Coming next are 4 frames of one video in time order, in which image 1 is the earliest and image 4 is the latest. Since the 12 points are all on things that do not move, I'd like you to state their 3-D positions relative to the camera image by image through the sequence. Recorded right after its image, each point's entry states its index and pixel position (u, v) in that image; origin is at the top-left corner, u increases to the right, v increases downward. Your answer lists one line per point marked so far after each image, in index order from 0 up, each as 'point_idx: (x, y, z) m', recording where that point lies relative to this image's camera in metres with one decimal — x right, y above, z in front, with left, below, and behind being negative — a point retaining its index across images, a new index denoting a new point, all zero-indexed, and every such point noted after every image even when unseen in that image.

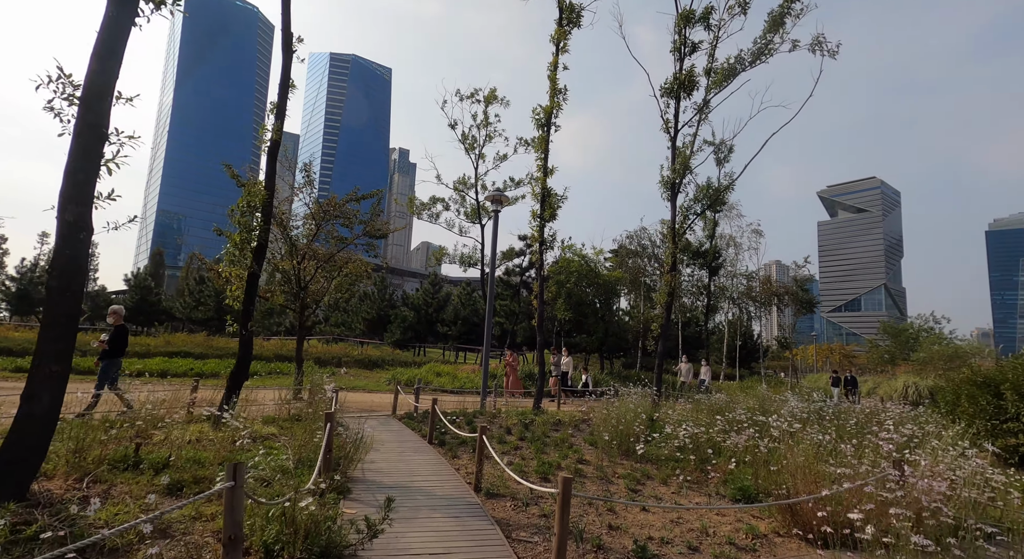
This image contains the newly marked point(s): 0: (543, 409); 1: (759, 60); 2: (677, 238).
0: (+0.6, -2.2, +9.2) m
1: (+5.7, +5.1, +12.3) m
2: (+4.2, +1.0, +13.2) m
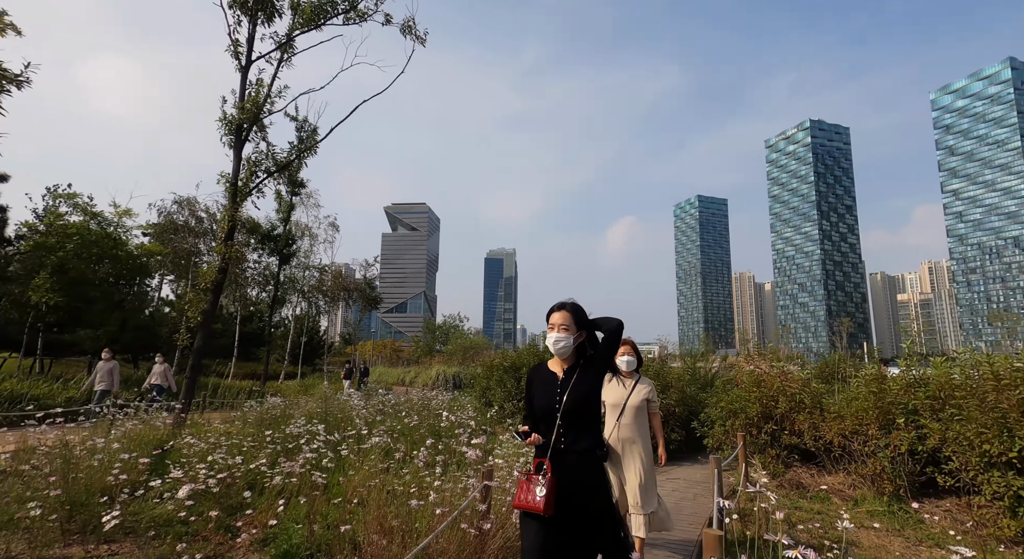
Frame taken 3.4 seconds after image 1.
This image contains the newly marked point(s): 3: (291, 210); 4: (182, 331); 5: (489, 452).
0: (-5.4, -1.6, +4.9) m
1: (-3.2, +5.4, +10.8) m
2: (-5.3, +1.5, +10.3) m
3: (-8.3, +2.6, +19.9) m
4: (-6.2, -1.0, +10.0) m
5: (-0.2, -1.9, +5.9) m
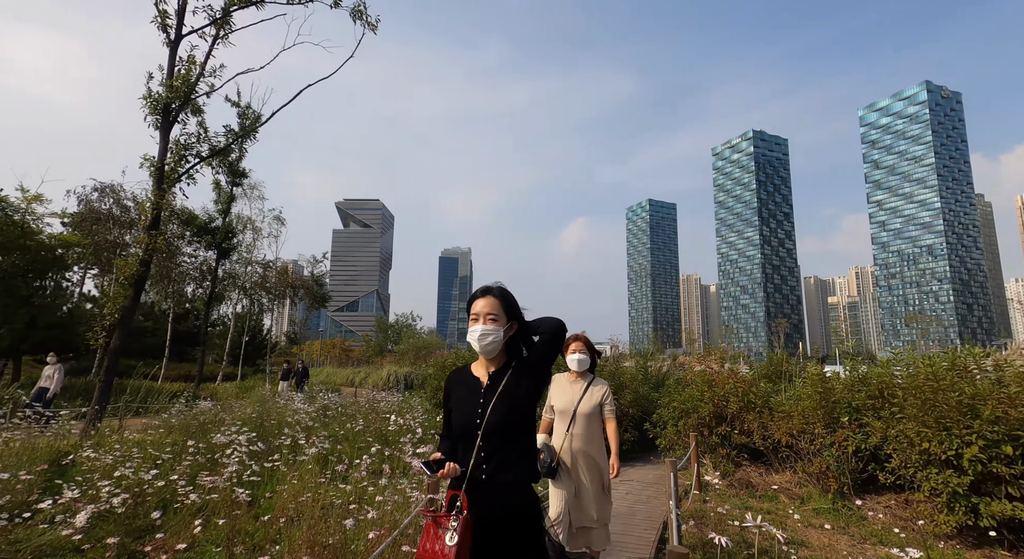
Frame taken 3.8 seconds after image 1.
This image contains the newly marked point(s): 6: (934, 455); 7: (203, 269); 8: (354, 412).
0: (-5.8, -1.5, +4.0) m
1: (-4.1, +5.5, +10.2) m
2: (-6.1, +1.6, +9.4) m
3: (-10.0, +2.8, +18.8) m
4: (-7.1, -0.9, +9.1) m
5: (-0.7, -1.9, +5.5) m
6: (+5.5, -2.3, +7.0) m
7: (-11.2, +0.4, +19.4) m
8: (-2.8, -2.4, +9.5) m
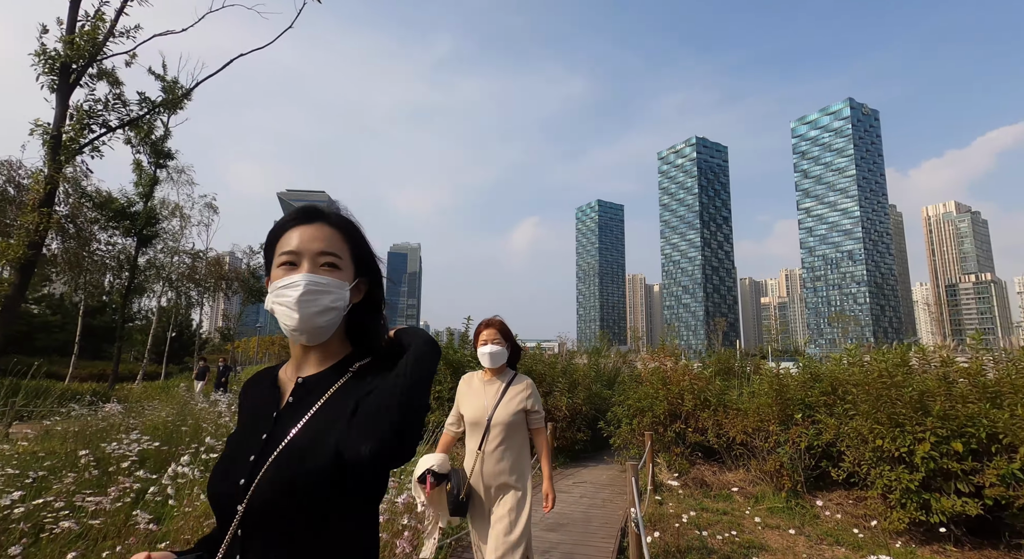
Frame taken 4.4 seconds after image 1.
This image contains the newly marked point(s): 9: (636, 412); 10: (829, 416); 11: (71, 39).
0: (-6.1, -1.4, +2.9) m
1: (-4.9, +5.7, +9.1) m
2: (-6.9, +1.8, +8.2) m
3: (-11.6, +3.1, +17.2) m
4: (-7.8, -0.6, +7.8) m
5: (-1.2, -1.7, +4.8) m
6: (+4.9, -2.2, +6.9) m
7: (-13.0, +0.7, +17.6) m
8: (-3.7, -2.2, +8.6) m
9: (+2.4, -2.5, +10.1) m
10: (+4.7, -2.0, +7.9) m
11: (-6.7, +3.6, +8.1) m
